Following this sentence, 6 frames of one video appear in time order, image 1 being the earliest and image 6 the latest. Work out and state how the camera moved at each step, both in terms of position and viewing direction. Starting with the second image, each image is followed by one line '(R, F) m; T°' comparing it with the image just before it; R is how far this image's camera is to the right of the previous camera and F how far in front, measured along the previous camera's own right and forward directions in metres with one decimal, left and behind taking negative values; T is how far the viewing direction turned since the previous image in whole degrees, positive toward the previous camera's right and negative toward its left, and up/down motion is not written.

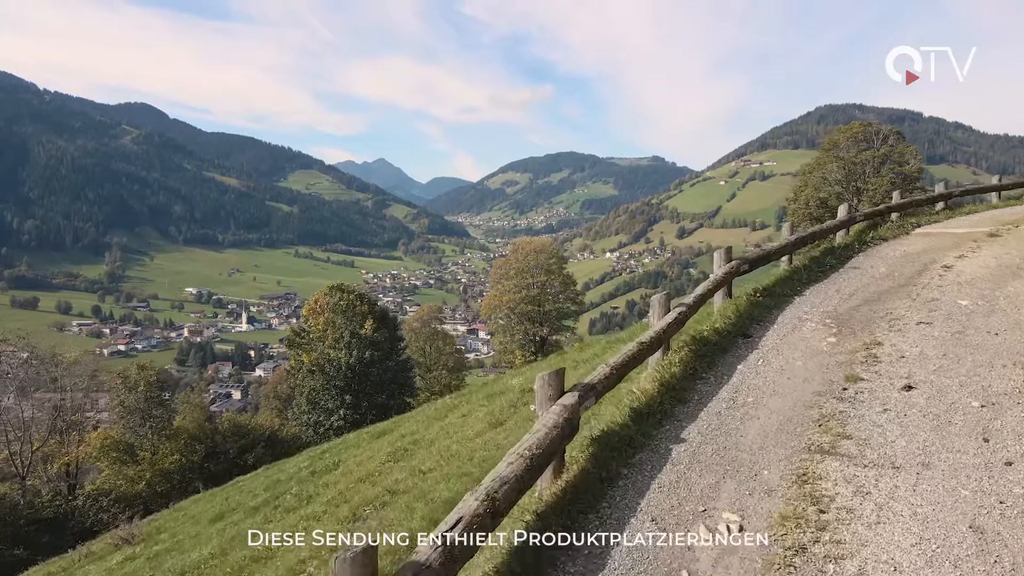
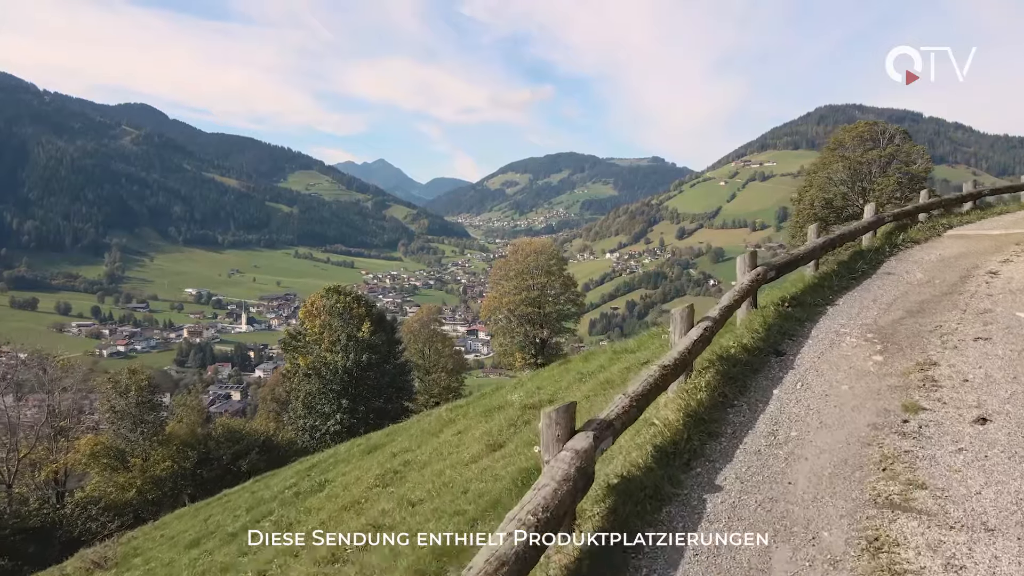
(0.0, +0.5) m; 0°
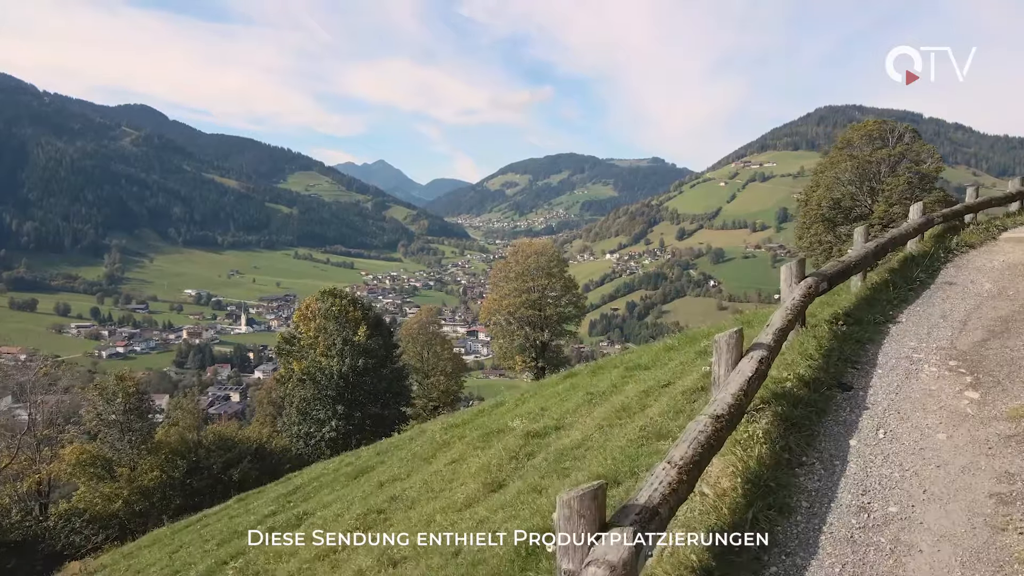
(0.0, +0.7) m; 0°
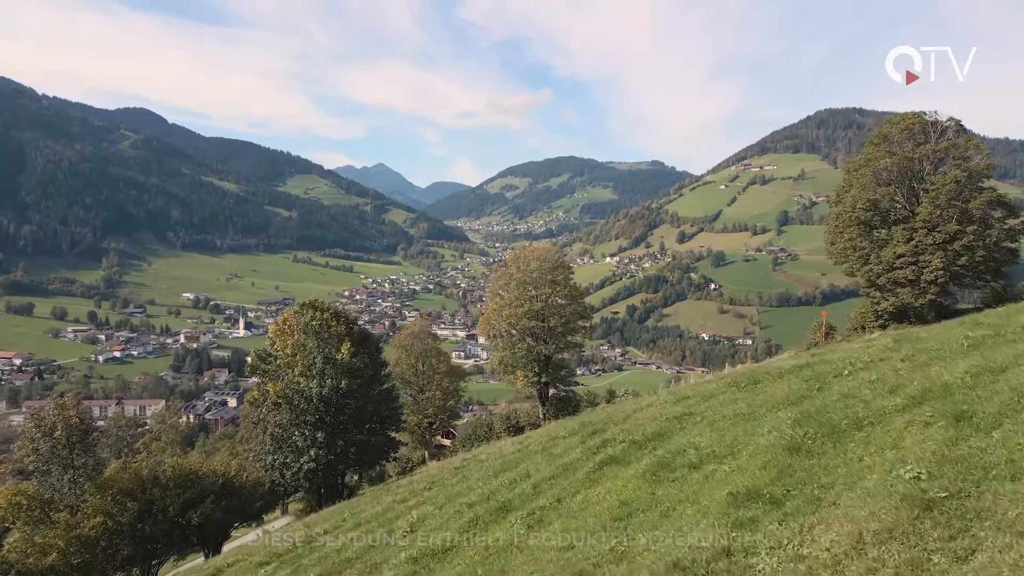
(-0.1, +3.0) m; 0°
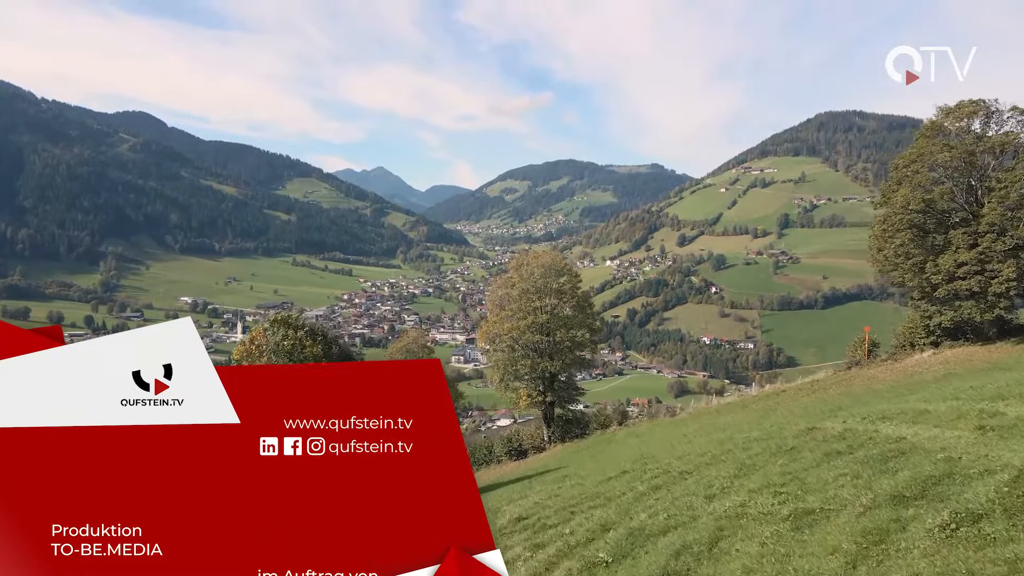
(-0.2, +3.4) m; 0°
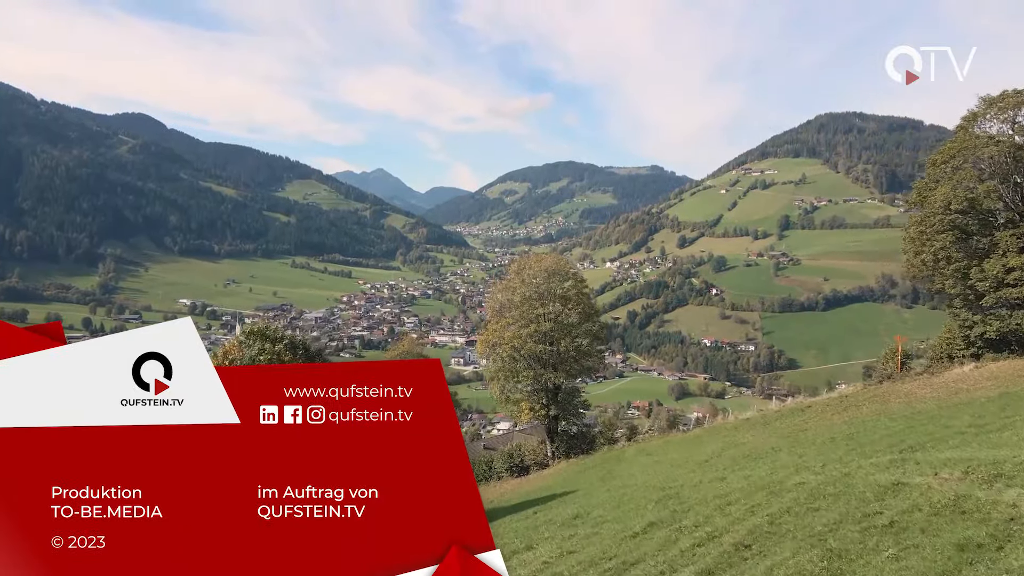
(-0.1, +2.1) m; 0°
